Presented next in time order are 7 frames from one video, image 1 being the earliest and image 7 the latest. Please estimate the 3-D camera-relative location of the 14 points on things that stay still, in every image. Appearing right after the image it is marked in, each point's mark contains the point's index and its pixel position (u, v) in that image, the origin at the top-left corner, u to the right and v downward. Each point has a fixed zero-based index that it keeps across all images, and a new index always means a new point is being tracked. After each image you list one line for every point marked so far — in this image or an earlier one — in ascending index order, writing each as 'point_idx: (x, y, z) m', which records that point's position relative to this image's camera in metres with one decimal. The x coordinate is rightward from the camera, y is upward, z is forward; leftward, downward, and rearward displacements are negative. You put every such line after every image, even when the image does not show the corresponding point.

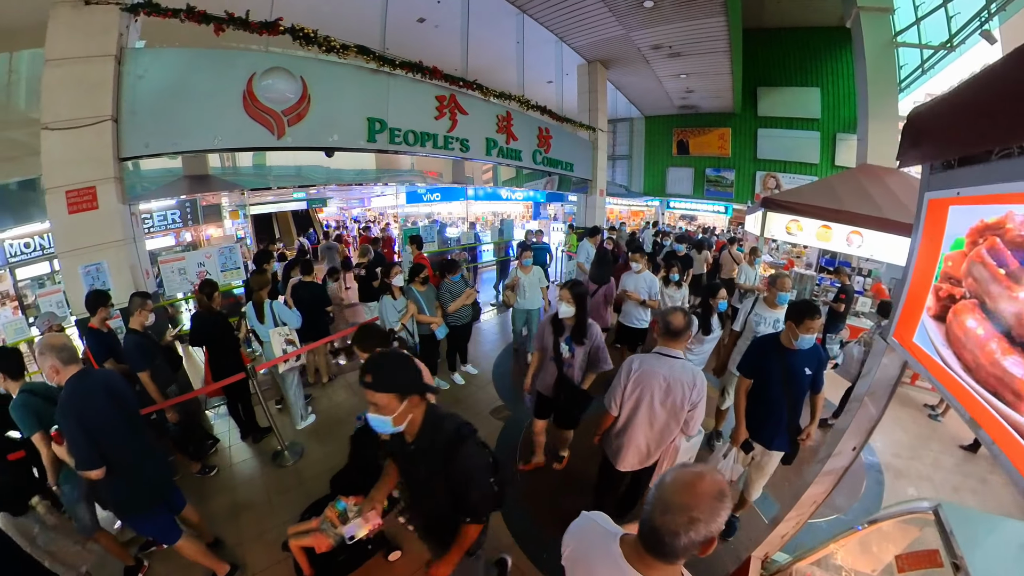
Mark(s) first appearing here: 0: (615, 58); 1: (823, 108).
0: (+1.3, +2.9, +7.6) m
1: (+6.3, +3.7, +12.1) m
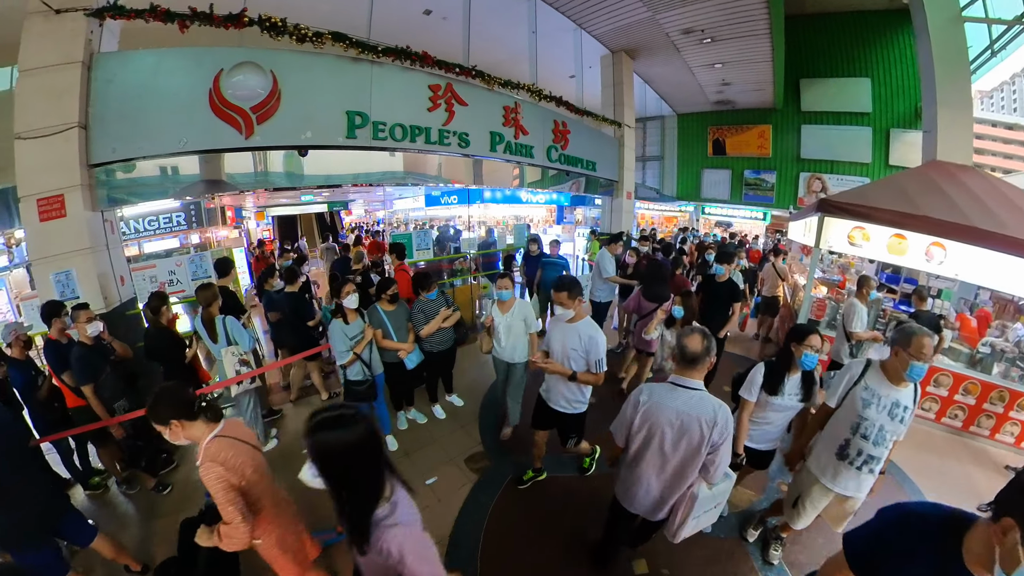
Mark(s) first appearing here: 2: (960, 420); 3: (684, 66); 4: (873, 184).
0: (+1.5, +2.8, +6.9) m
1: (+6.8, +3.5, +11.2) m
2: (+2.6, -0.8, +3.8) m
3: (+2.2, +2.9, +7.8) m
4: (+2.2, +0.6, +3.6) m
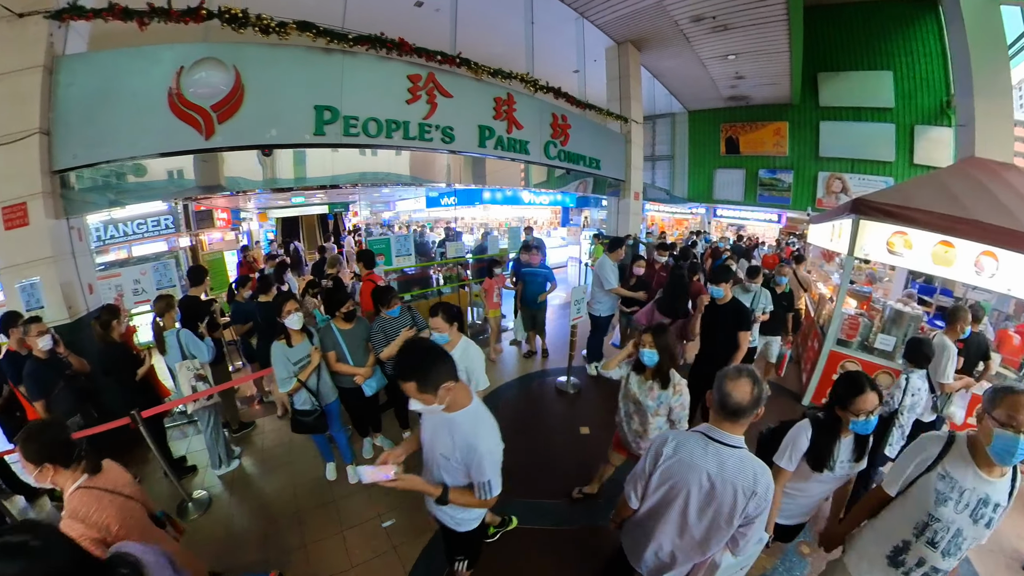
0: (+1.5, +2.7, +6.5) m
1: (+6.9, +3.4, +10.6) m
2: (+2.5, -0.9, +3.3) m
3: (+2.3, +2.9, +7.3) m
4: (+2.1, +0.6, +3.2) m
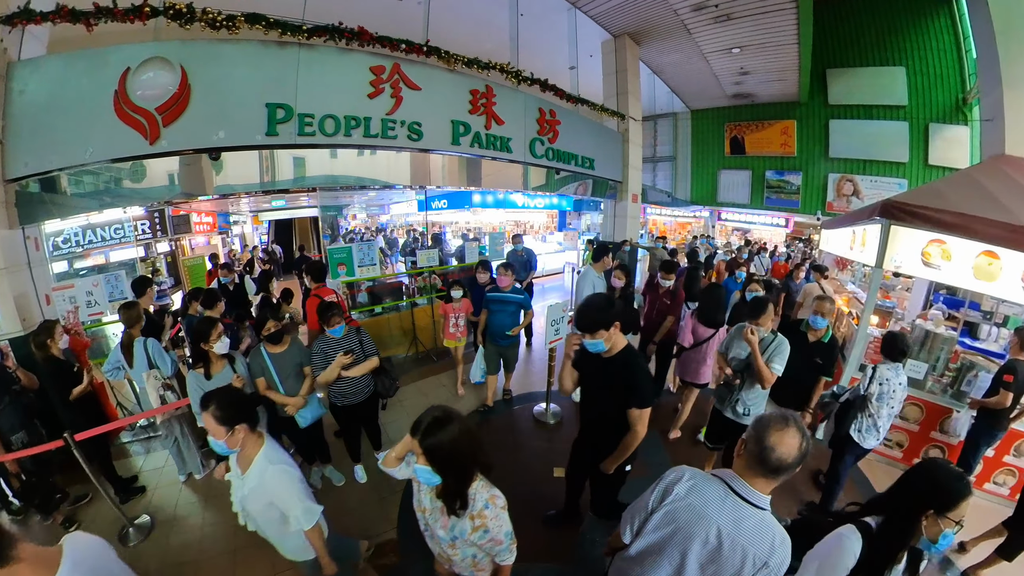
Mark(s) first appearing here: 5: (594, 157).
0: (+1.4, +2.6, +6.1) m
1: (+6.8, +3.3, +10.2) m
2: (+2.4, -1.0, +2.9) m
3: (+2.2, +2.8, +6.9) m
4: (+2.0, +0.5, +2.7) m
5: (+1.0, +1.5, +6.9) m
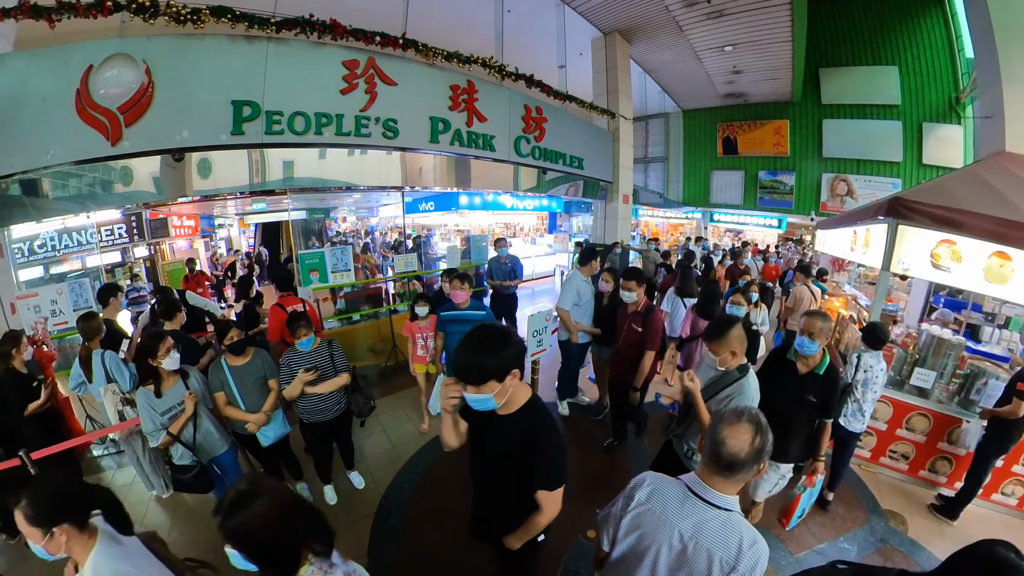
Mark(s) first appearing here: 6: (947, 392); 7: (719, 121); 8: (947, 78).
0: (+1.3, +2.6, +5.9) m
1: (+6.6, +3.3, +10.1) m
2: (+2.3, -1.0, +2.7) m
3: (+2.0, +2.7, +6.8) m
4: (+1.9, +0.5, +2.6) m
5: (+0.8, +1.5, +6.8) m
6: (+2.0, -0.5, +2.7) m
7: (+4.3, +3.4, +12.3) m
8: (+7.1, +3.4, +9.7) m
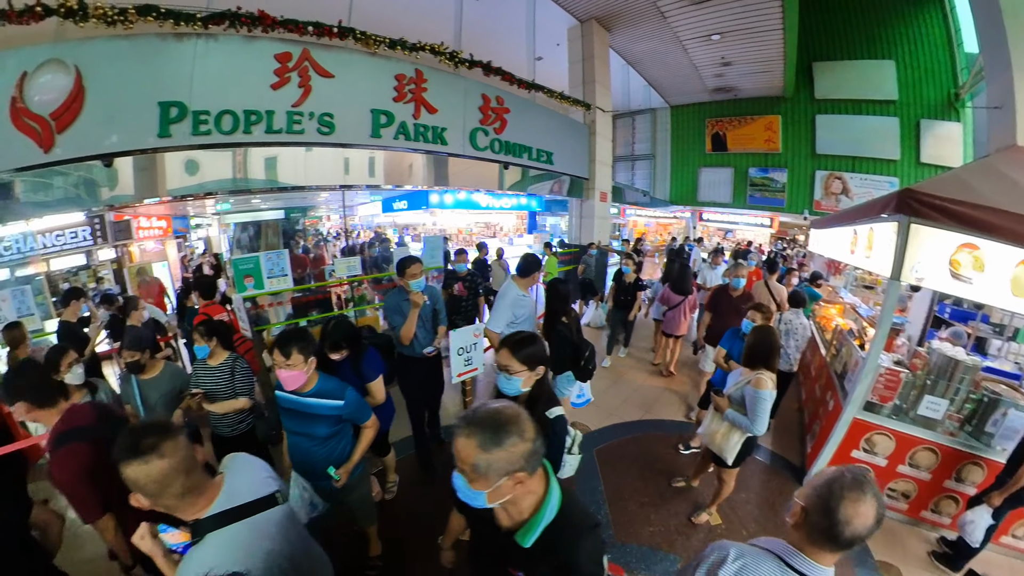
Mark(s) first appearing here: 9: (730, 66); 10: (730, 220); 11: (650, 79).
0: (+1.0, +2.6, +5.5) m
1: (+6.4, +3.3, +9.8) m
2: (+2.1, -1.0, +2.4) m
3: (+1.8, +2.7, +6.4) m
4: (+1.7, +0.4, +2.2) m
5: (+0.6, +1.4, +6.4) m
6: (+1.7, -0.5, +2.3) m
7: (+4.0, +3.4, +12.0) m
8: (+6.8, +3.4, +9.4) m
9: (+2.8, +2.8, +7.6) m
10: (+4.5, +1.4, +12.1) m
11: (+2.0, +3.0, +8.6) m
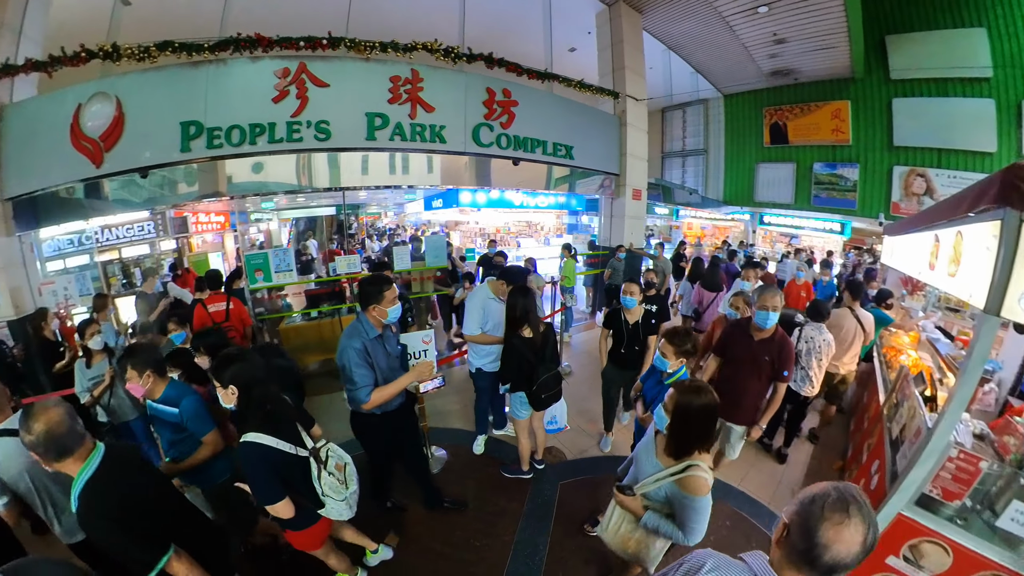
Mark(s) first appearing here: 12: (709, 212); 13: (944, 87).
0: (+1.3, +2.5, +5.0) m
1: (+7.1, +3.1, +8.6) m
2: (+2.0, -1.1, +1.8) m
3: (+2.1, +2.6, +5.9) m
4: (+1.5, +0.4, +1.7) m
5: (+0.9, +1.4, +5.9) m
6: (+1.6, -0.6, +1.8) m
7: (+5.0, +3.2, +11.1) m
8: (+7.5, +3.2, +8.2) m
9: (+3.3, +2.7, +6.9) m
10: (+5.5, +1.2, +11.2) m
11: (+2.7, +2.9, +8.0) m
12: (+4.3, +1.6, +12.3) m
13: (+6.7, +2.9, +9.1) m
